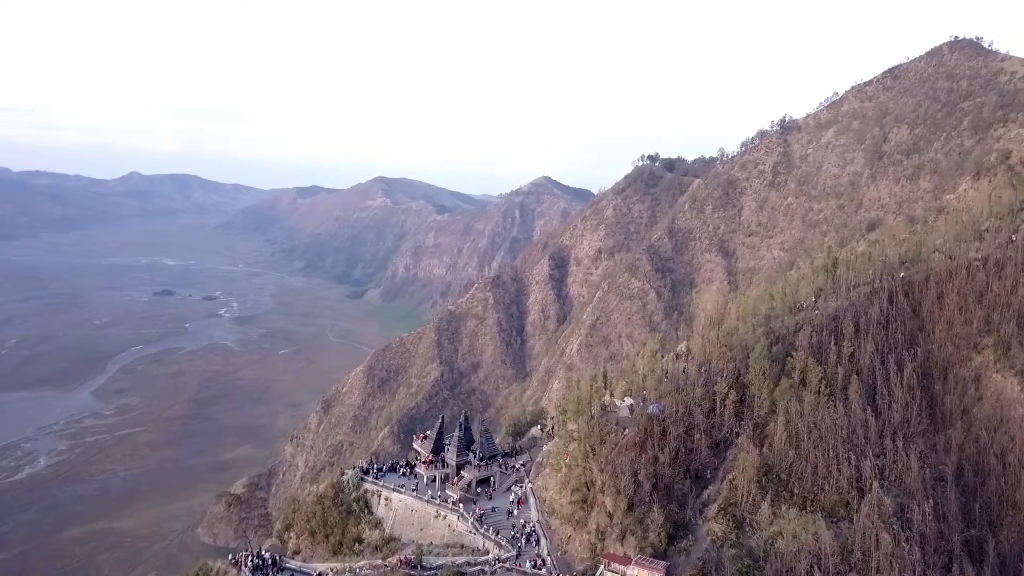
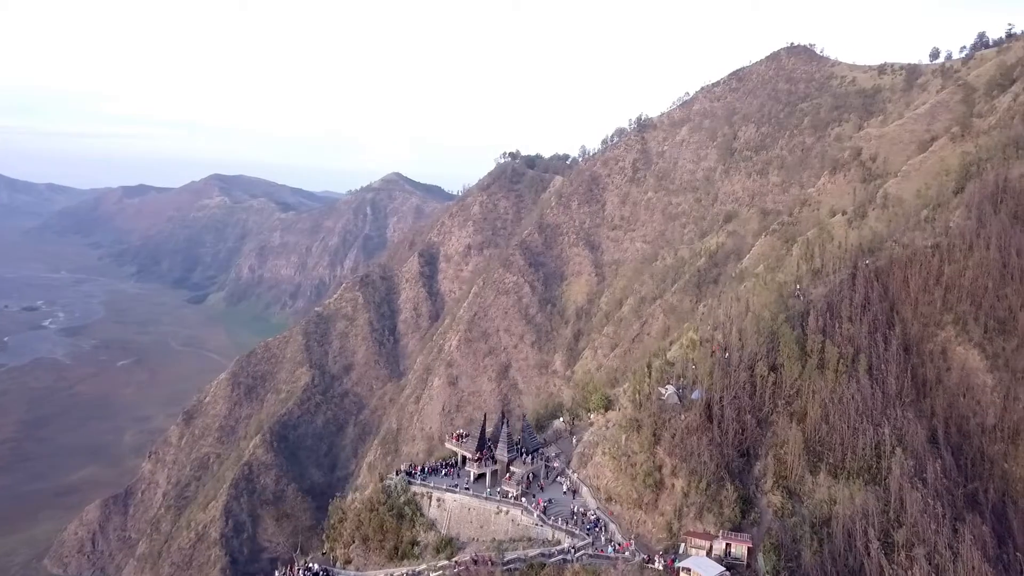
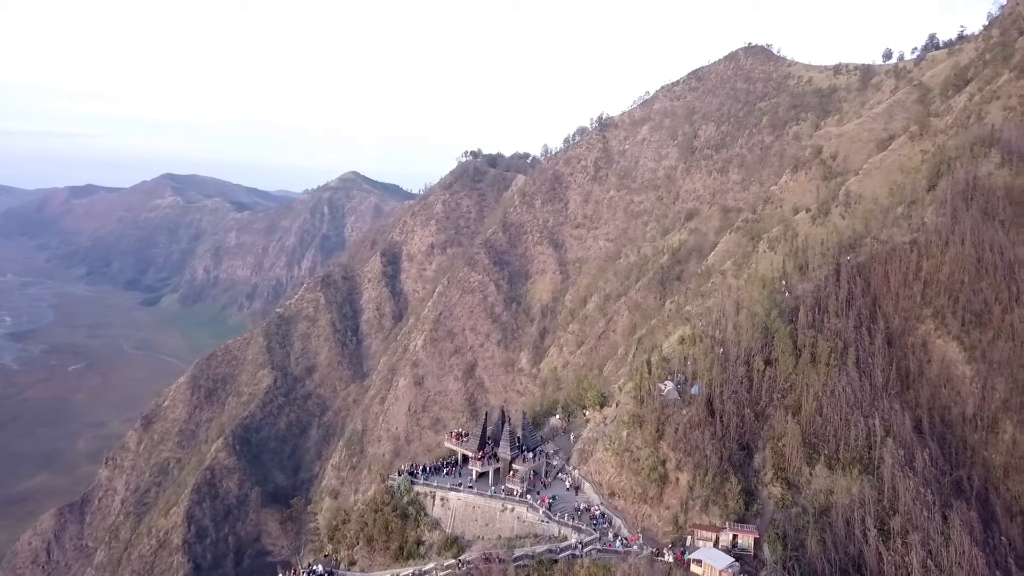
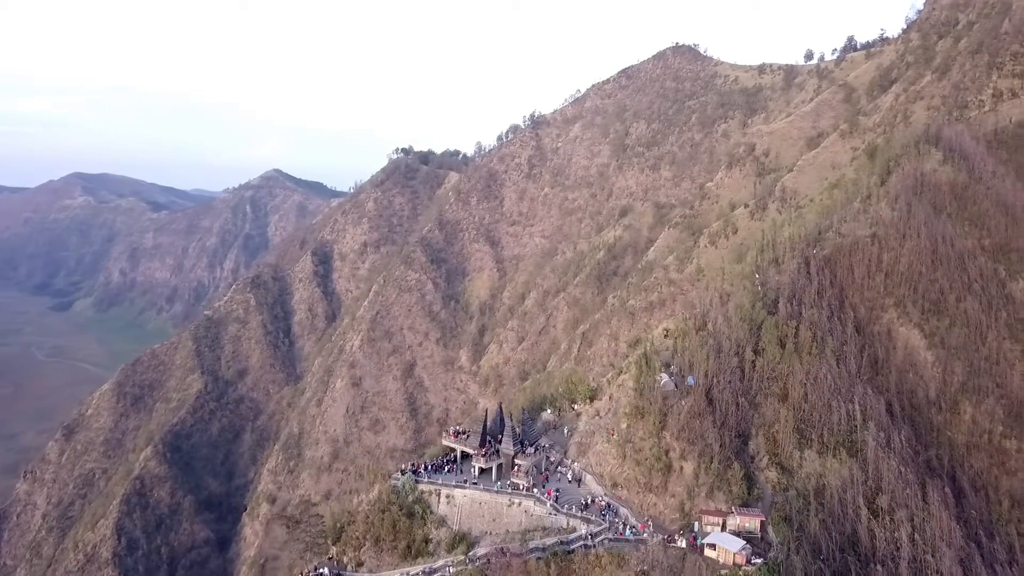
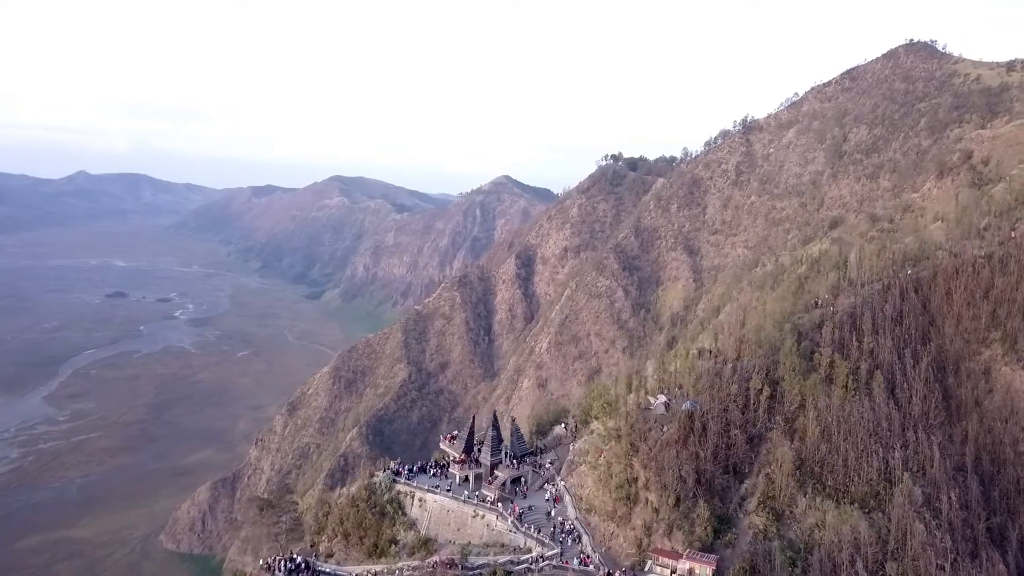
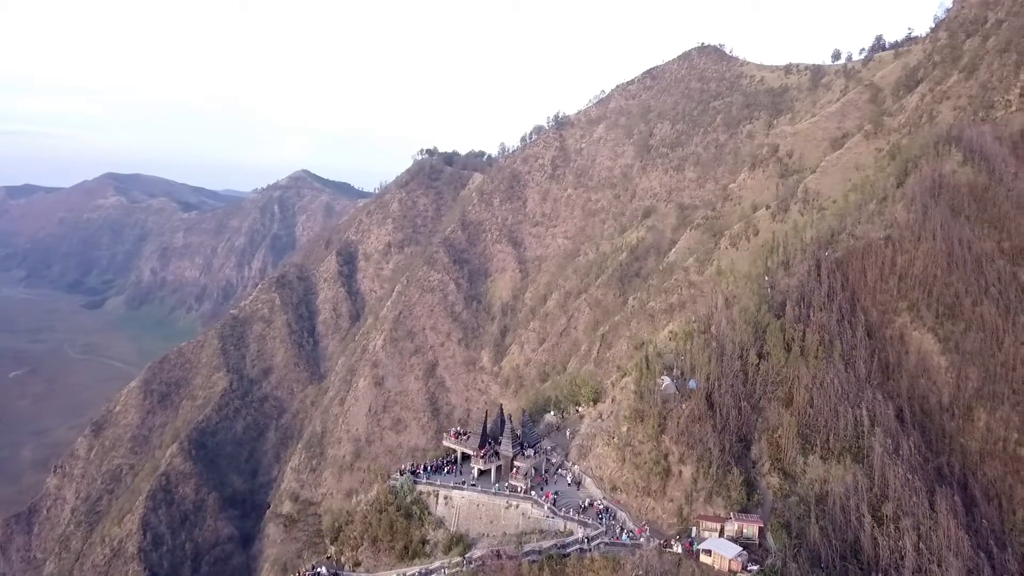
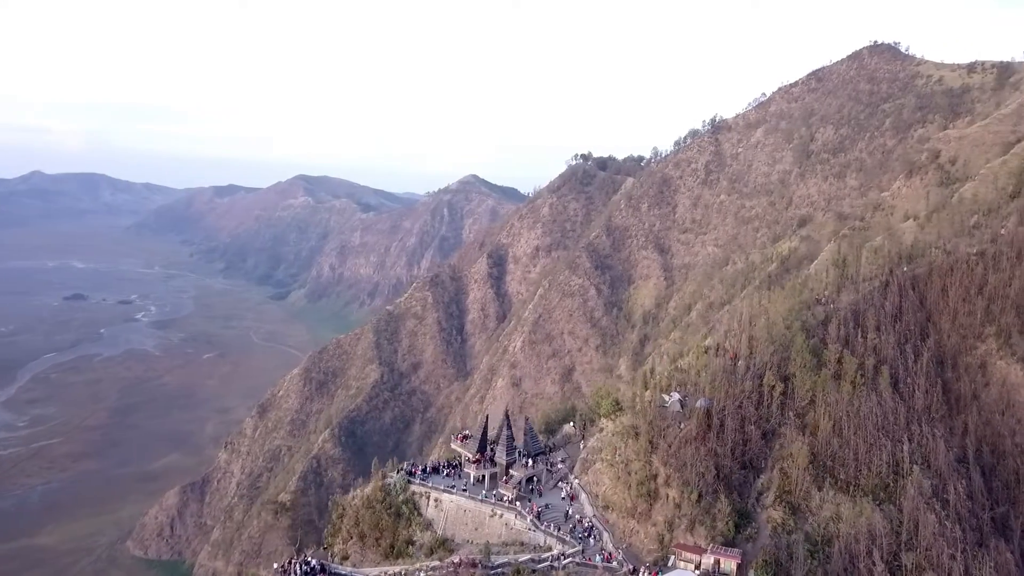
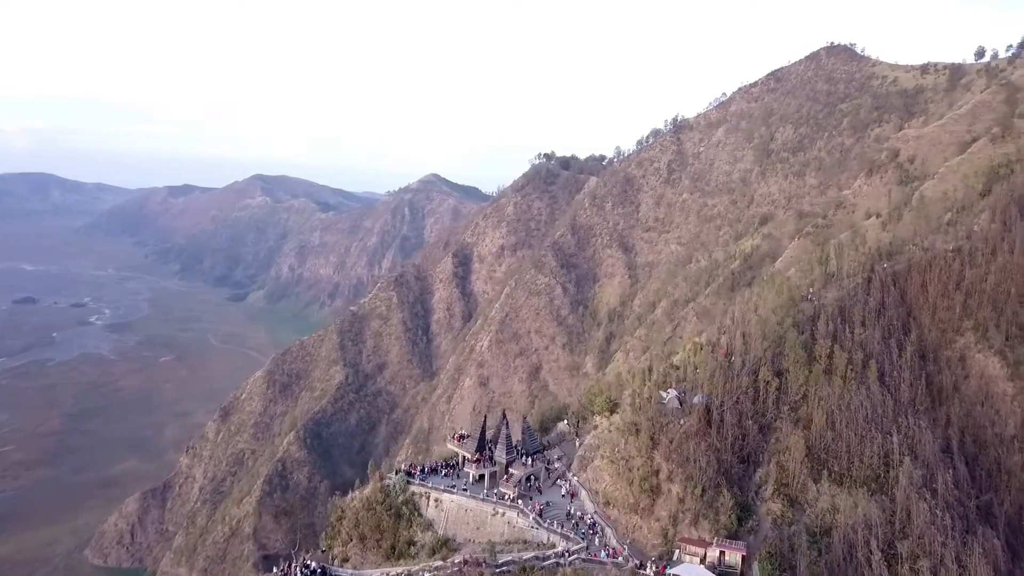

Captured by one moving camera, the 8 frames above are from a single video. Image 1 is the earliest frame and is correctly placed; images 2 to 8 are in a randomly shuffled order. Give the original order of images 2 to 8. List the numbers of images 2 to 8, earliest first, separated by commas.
5, 7, 8, 2, 3, 6, 4
